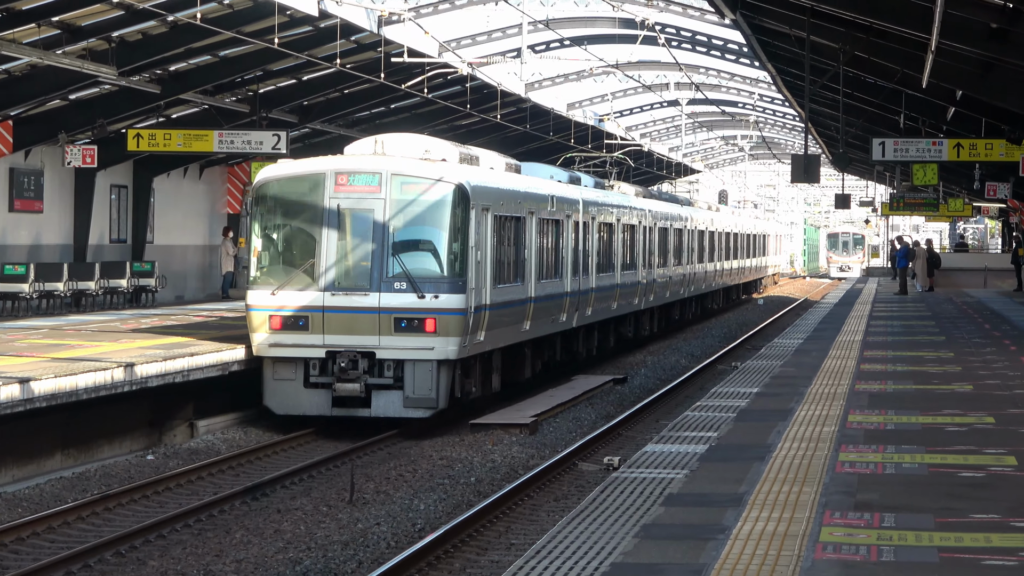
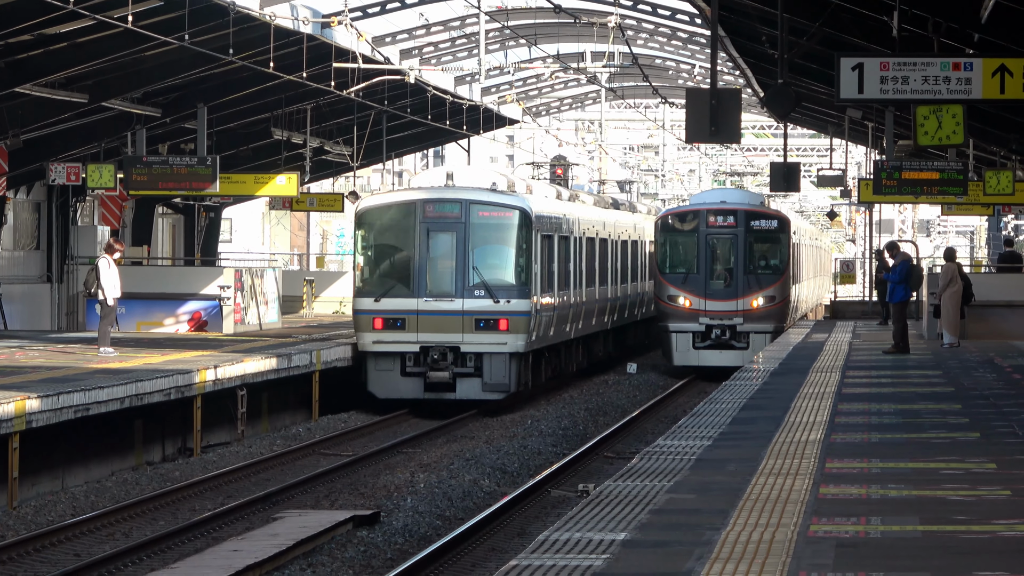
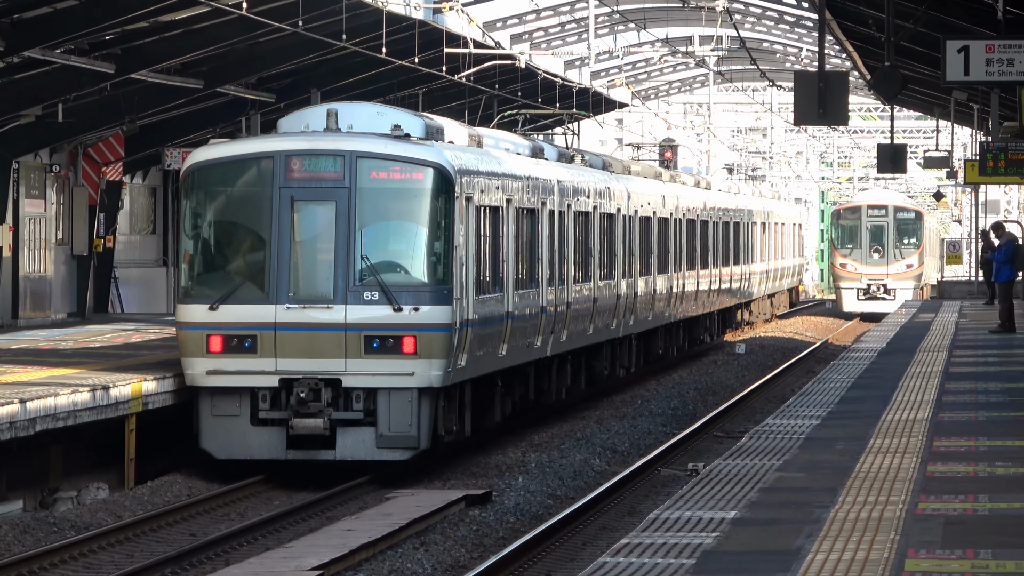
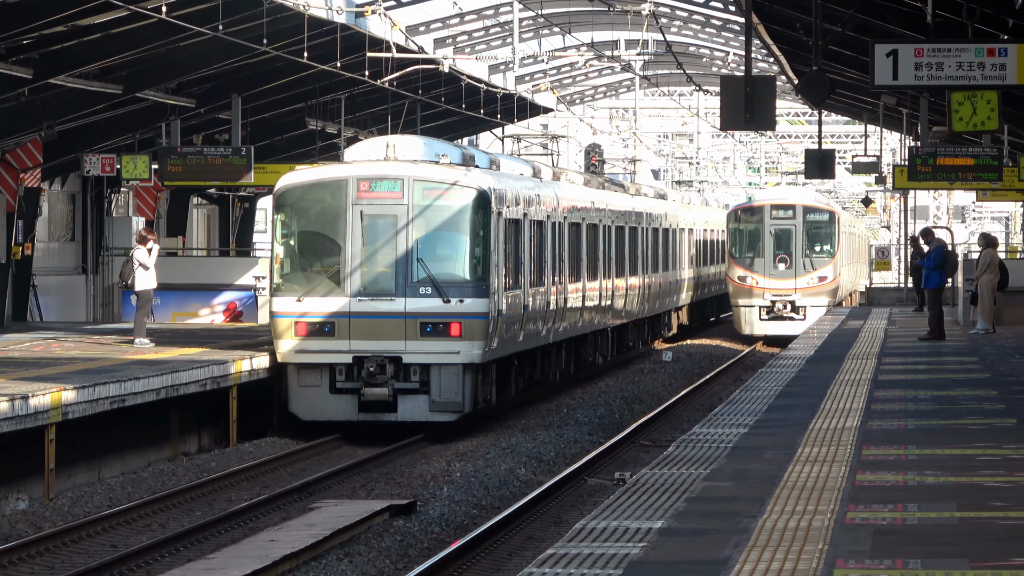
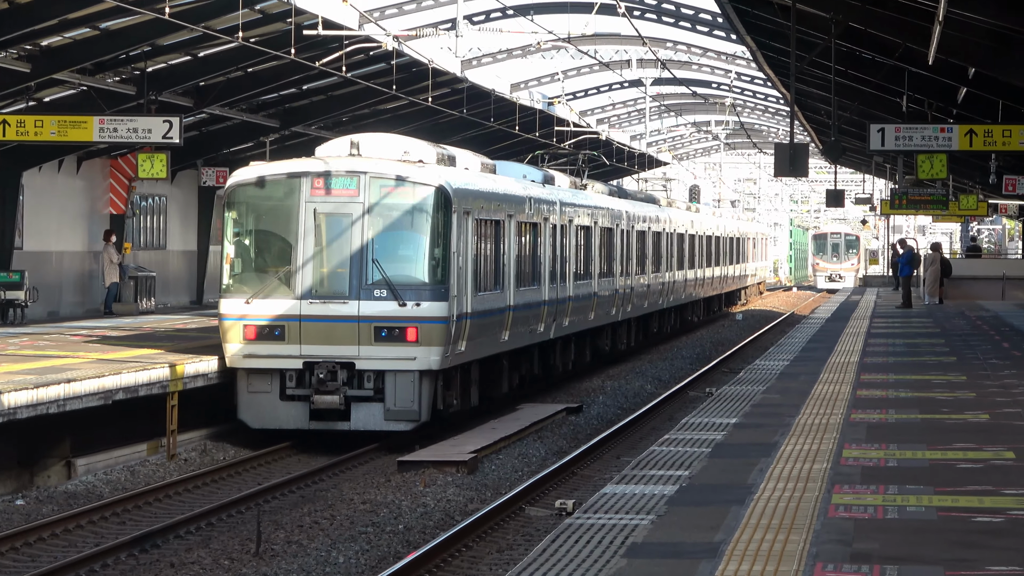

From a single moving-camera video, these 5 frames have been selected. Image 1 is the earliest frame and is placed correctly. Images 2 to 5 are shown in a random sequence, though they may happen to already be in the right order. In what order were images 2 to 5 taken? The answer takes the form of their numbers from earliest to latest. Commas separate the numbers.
5, 3, 4, 2
